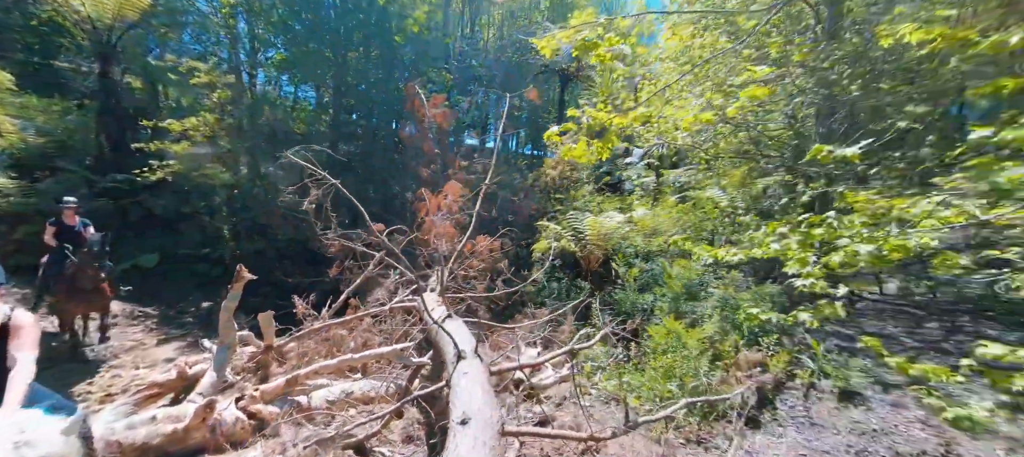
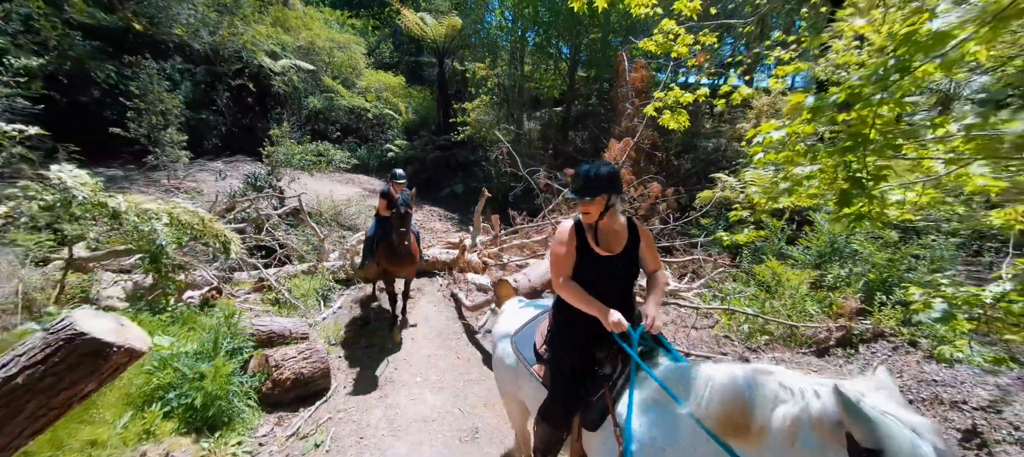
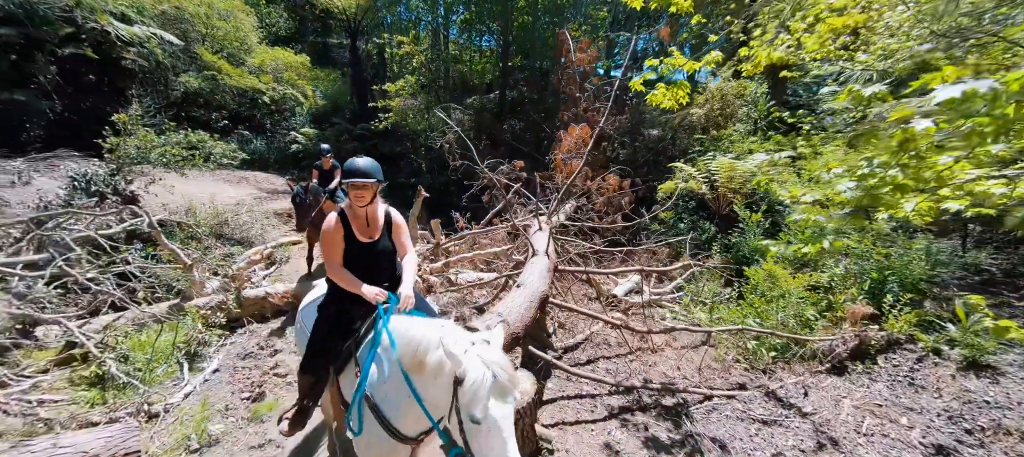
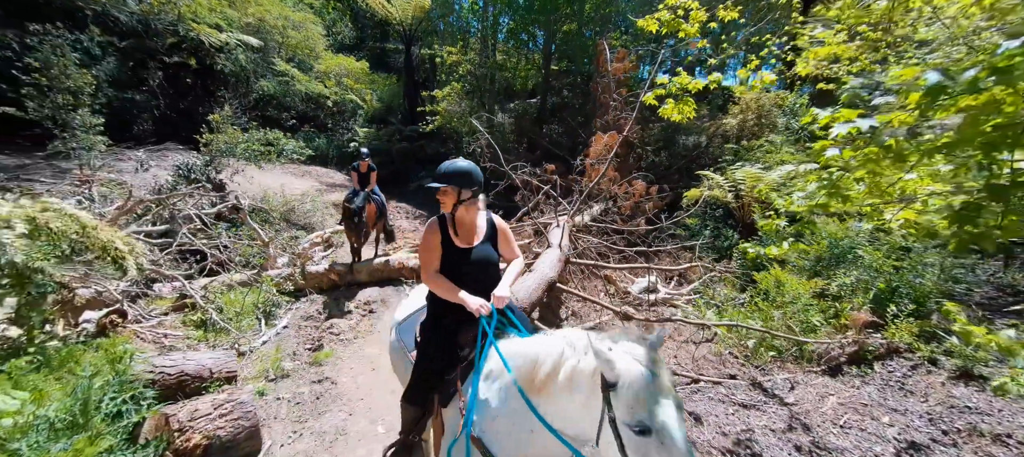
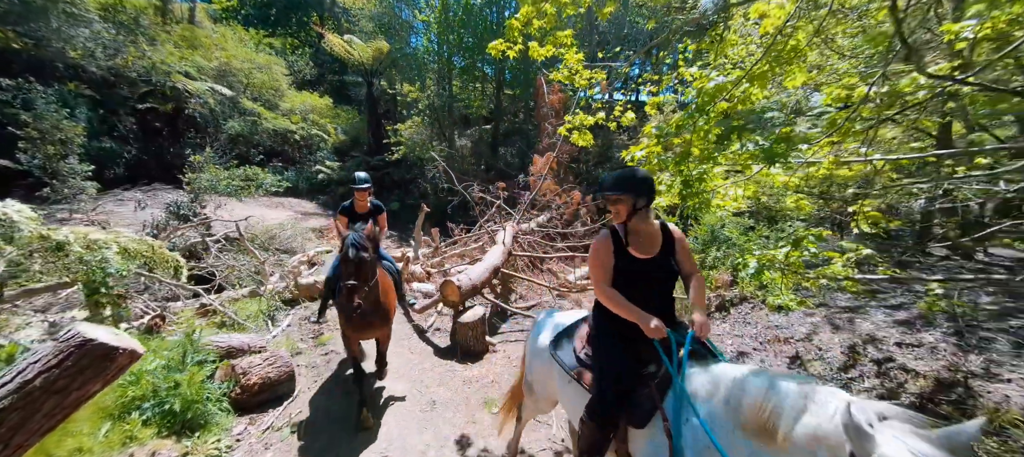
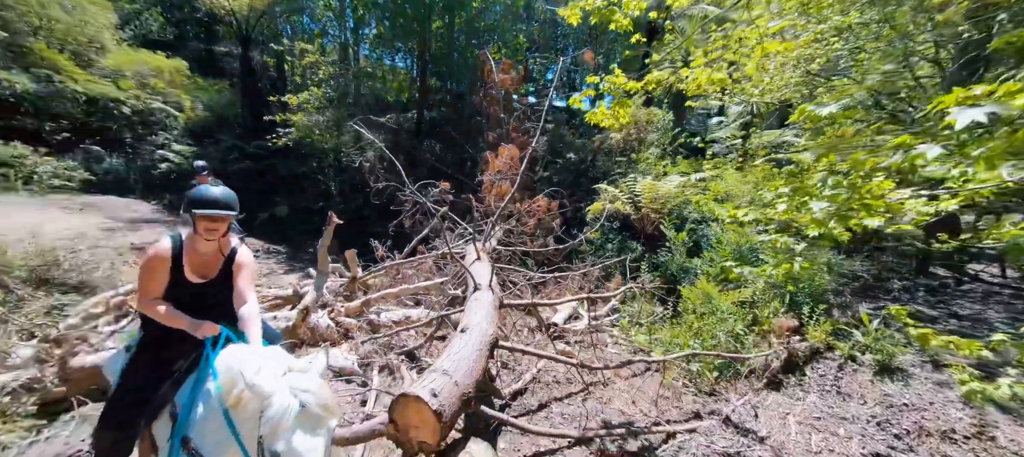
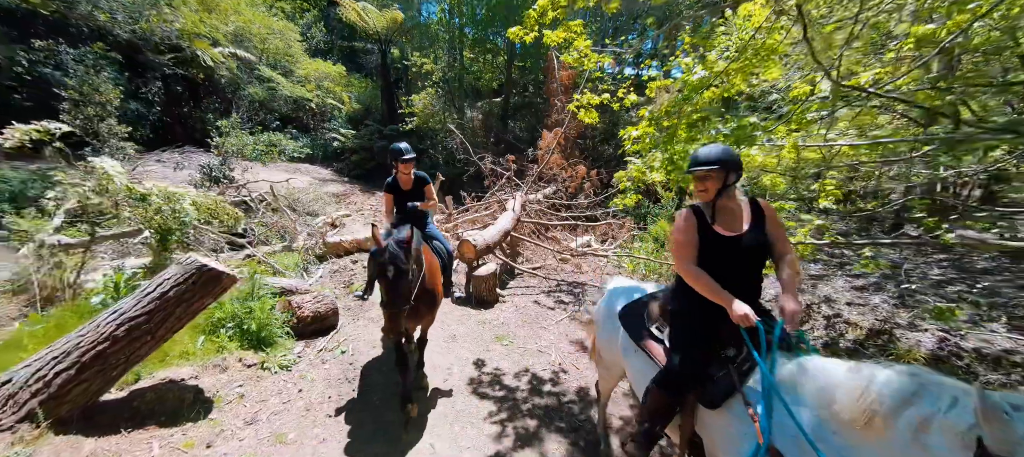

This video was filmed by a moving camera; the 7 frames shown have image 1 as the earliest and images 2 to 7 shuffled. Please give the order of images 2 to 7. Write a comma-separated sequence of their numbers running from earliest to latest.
6, 3, 4, 2, 5, 7
